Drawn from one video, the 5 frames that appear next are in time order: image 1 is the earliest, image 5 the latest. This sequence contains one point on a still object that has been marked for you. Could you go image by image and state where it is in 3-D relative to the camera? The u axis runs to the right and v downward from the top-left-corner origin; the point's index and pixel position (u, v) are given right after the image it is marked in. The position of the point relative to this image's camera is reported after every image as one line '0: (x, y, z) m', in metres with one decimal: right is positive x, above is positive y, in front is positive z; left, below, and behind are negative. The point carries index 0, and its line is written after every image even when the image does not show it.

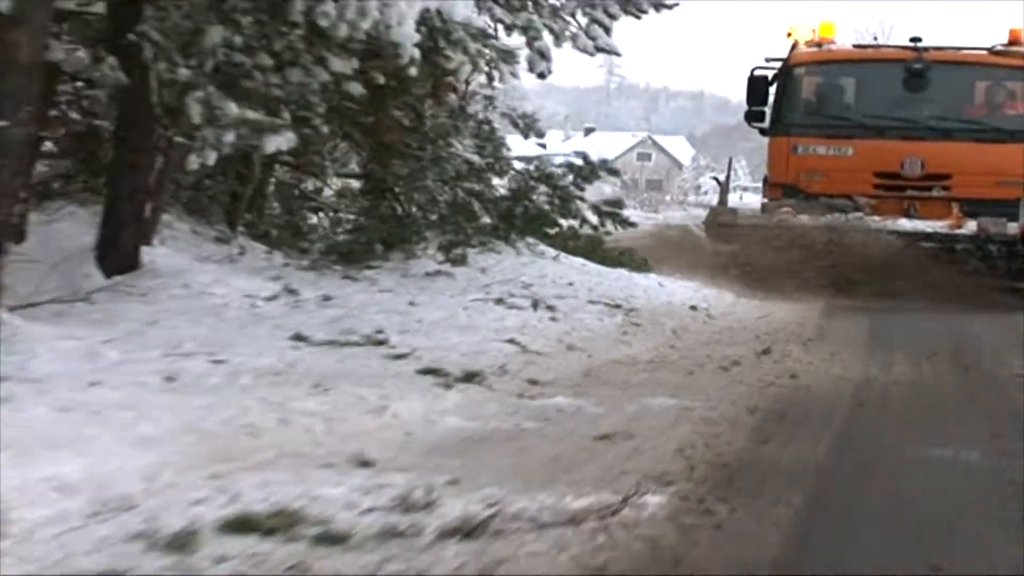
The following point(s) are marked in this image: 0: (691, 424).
0: (+1.2, -0.9, +8.6) m
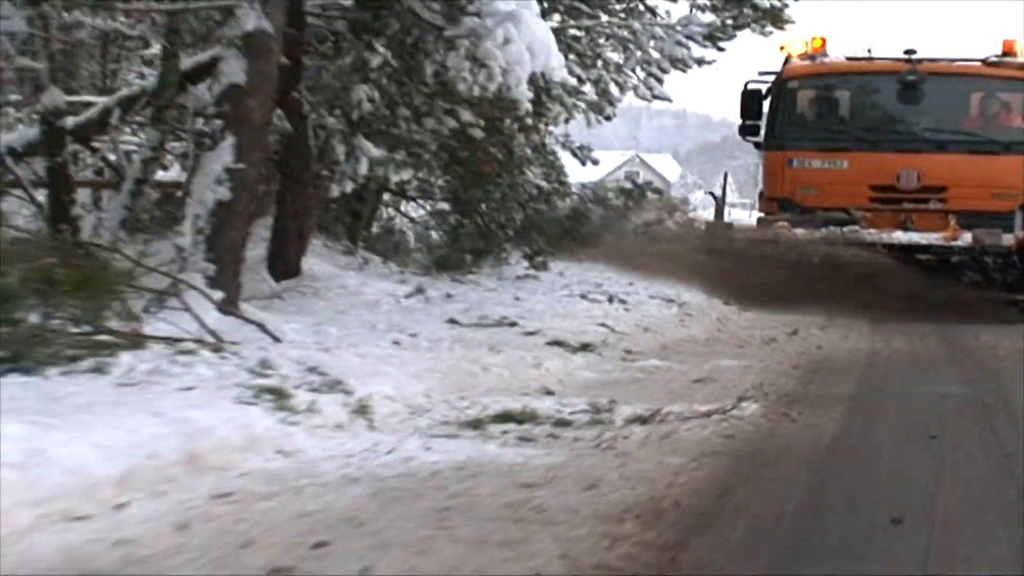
0: (+2.2, -0.8, +12.0) m
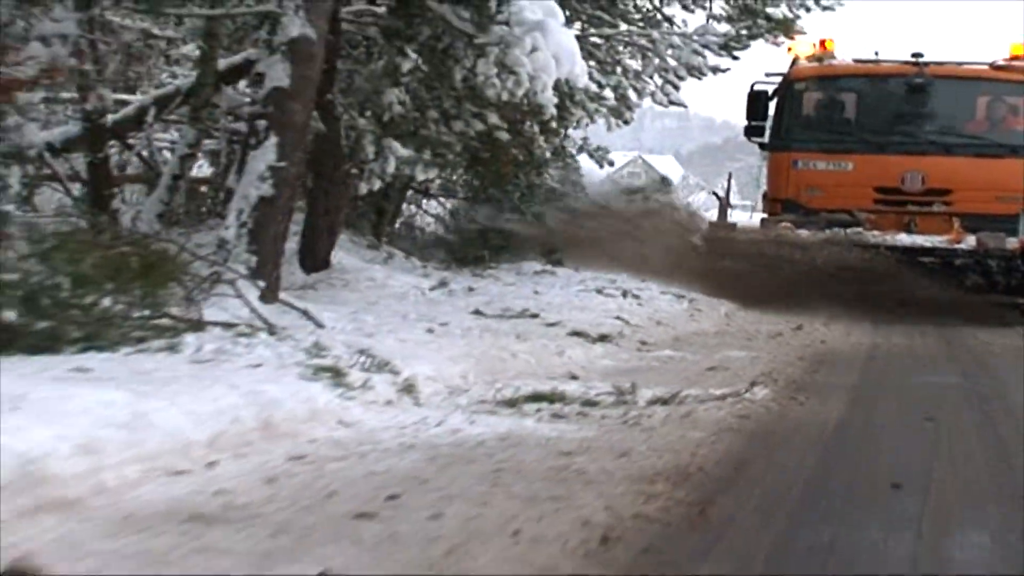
0: (+2.5, -0.7, +12.7) m
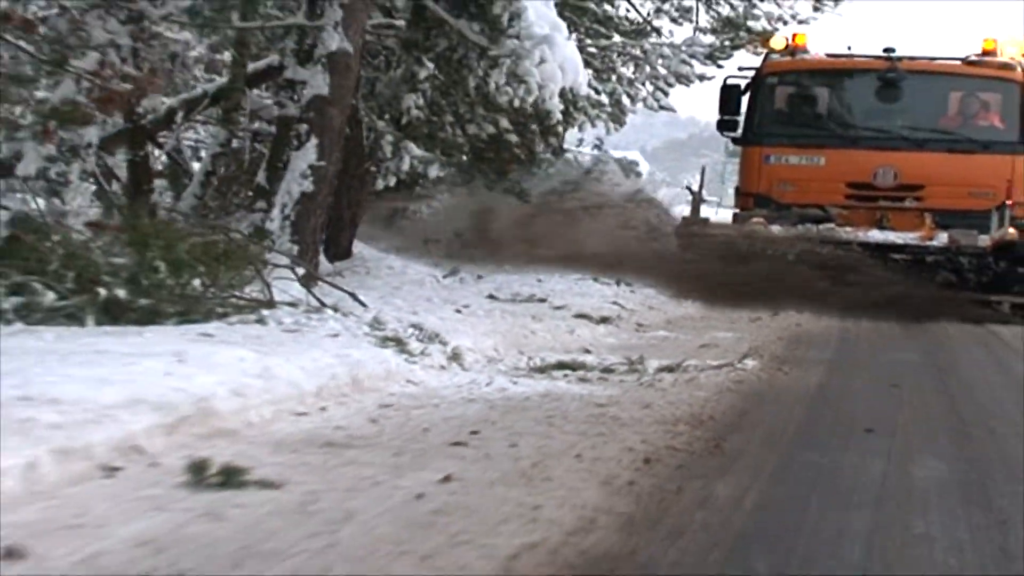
0: (+2.6, -0.6, +14.5) m
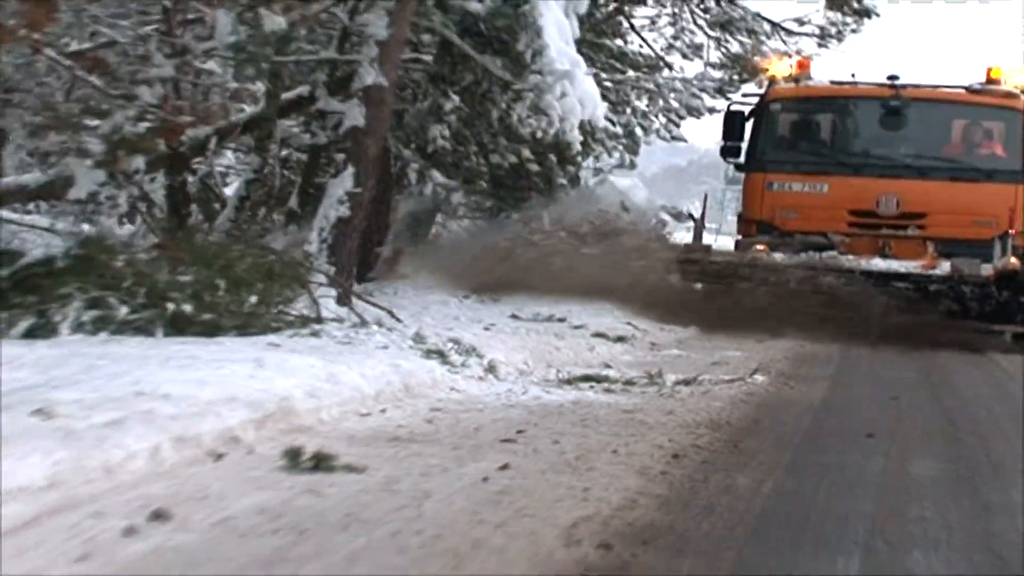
0: (+2.9, -0.8, +15.5) m
